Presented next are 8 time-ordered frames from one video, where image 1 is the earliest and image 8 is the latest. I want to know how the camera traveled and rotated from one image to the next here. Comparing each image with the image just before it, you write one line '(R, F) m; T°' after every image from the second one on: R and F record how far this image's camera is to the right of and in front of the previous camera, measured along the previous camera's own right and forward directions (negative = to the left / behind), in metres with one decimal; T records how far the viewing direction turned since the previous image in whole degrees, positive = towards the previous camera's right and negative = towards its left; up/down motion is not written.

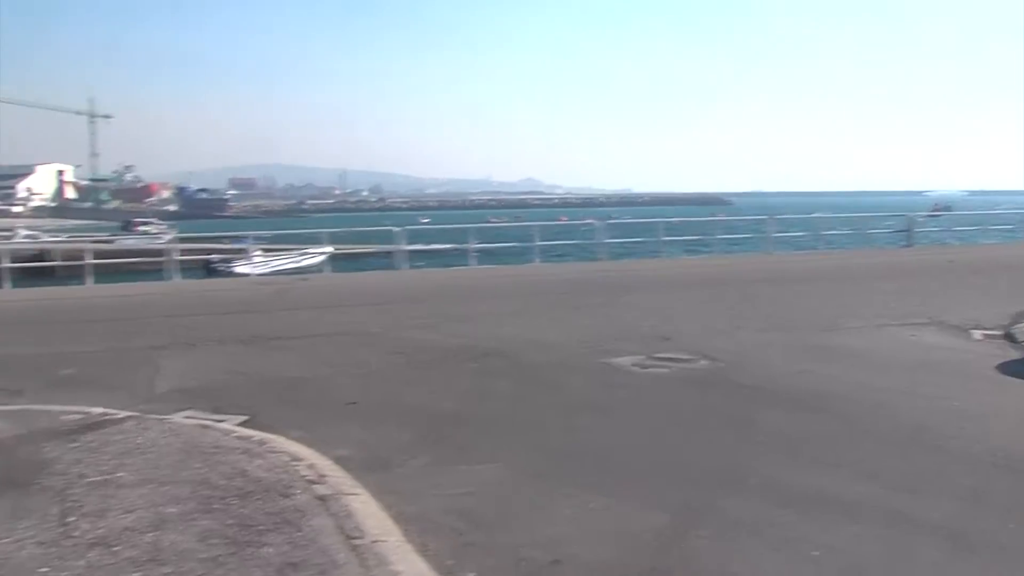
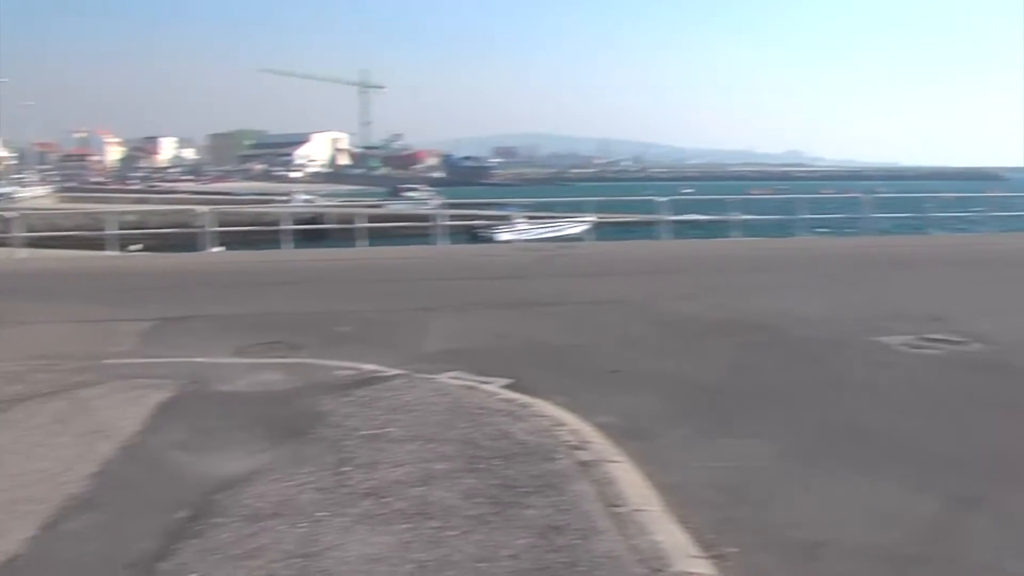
(-0.6, 0.0) m; -9°
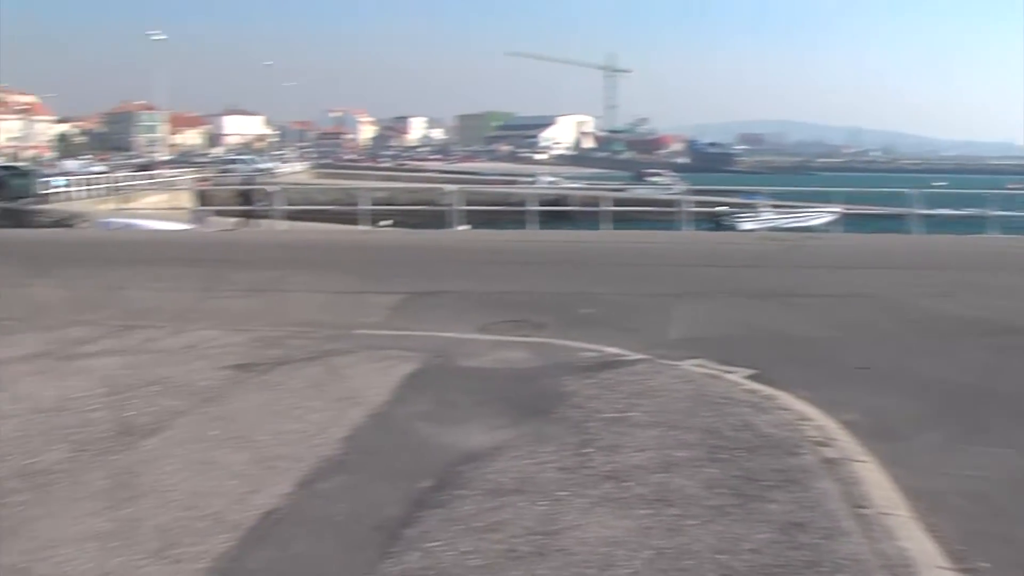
(-0.6, 0.0) m; -8°
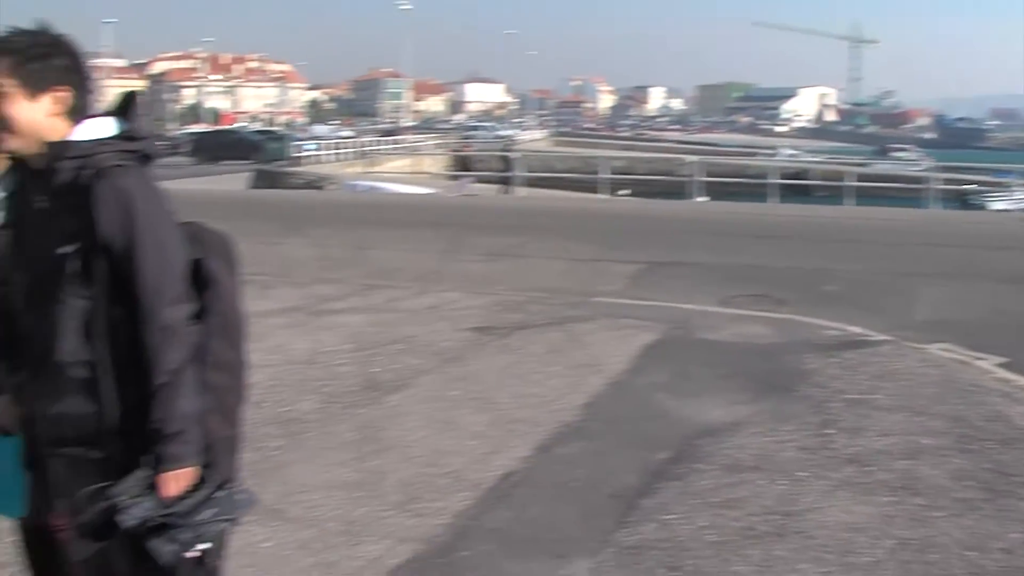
(-0.5, 0.0) m; -8°
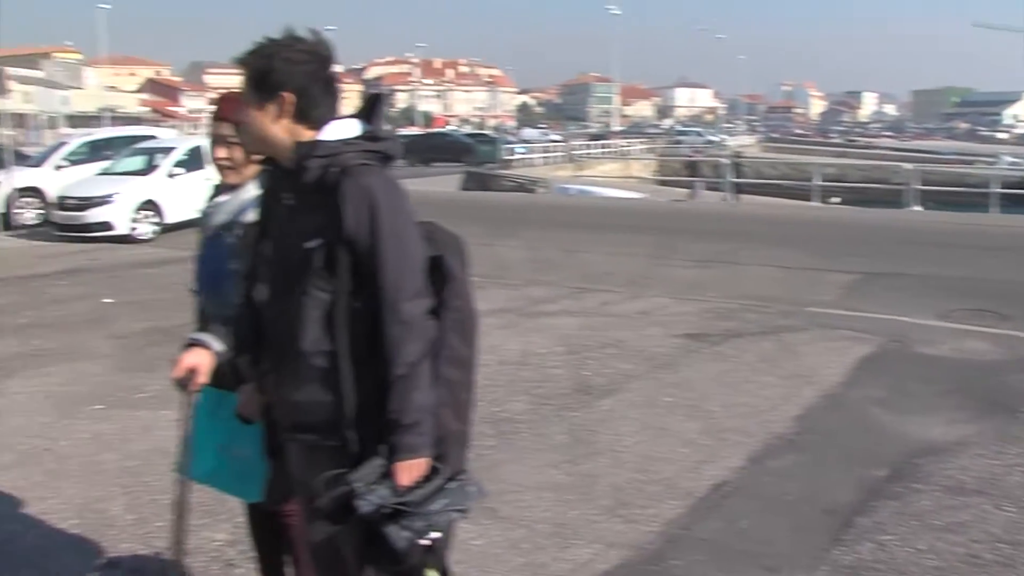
(-0.4, 0.0) m; -7°
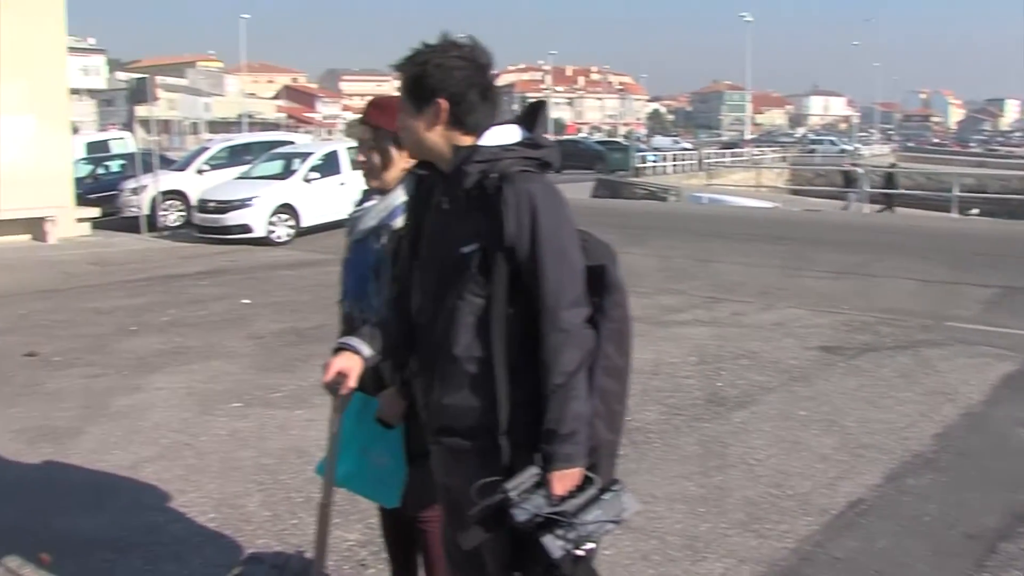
(-0.2, 0.0) m; -5°
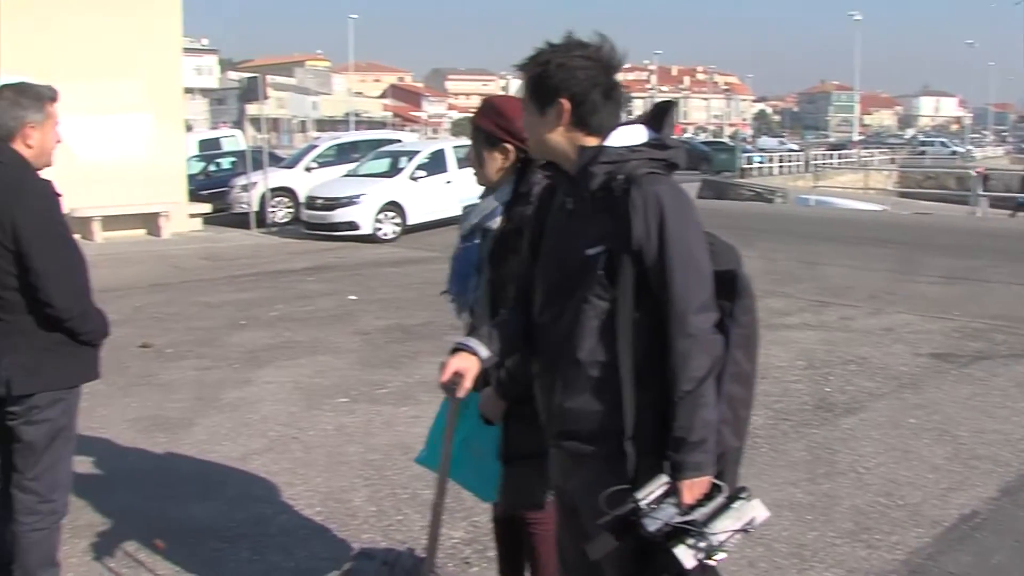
(-0.2, 0.0) m; -4°
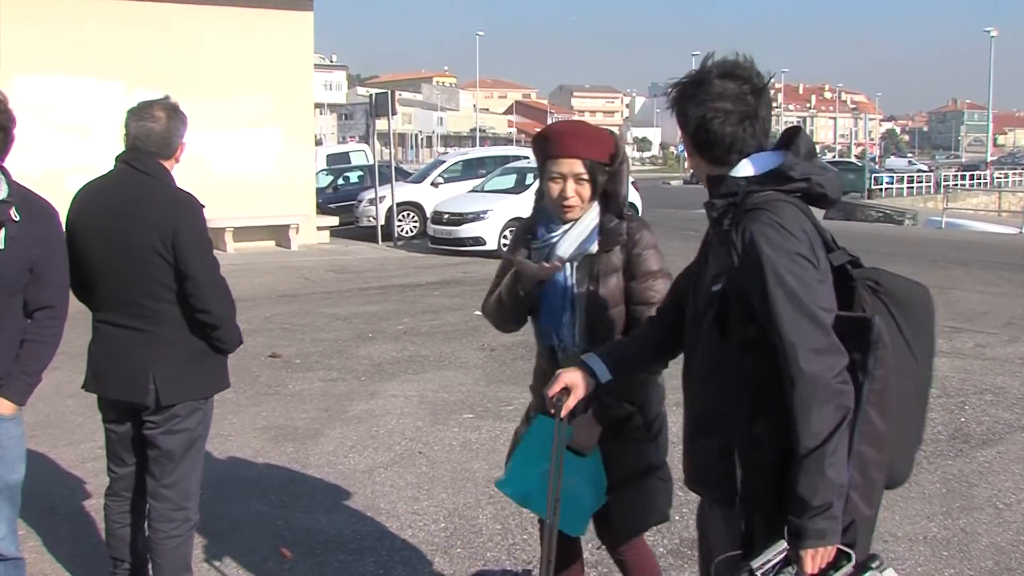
(-0.2, 0.0) m; -4°
